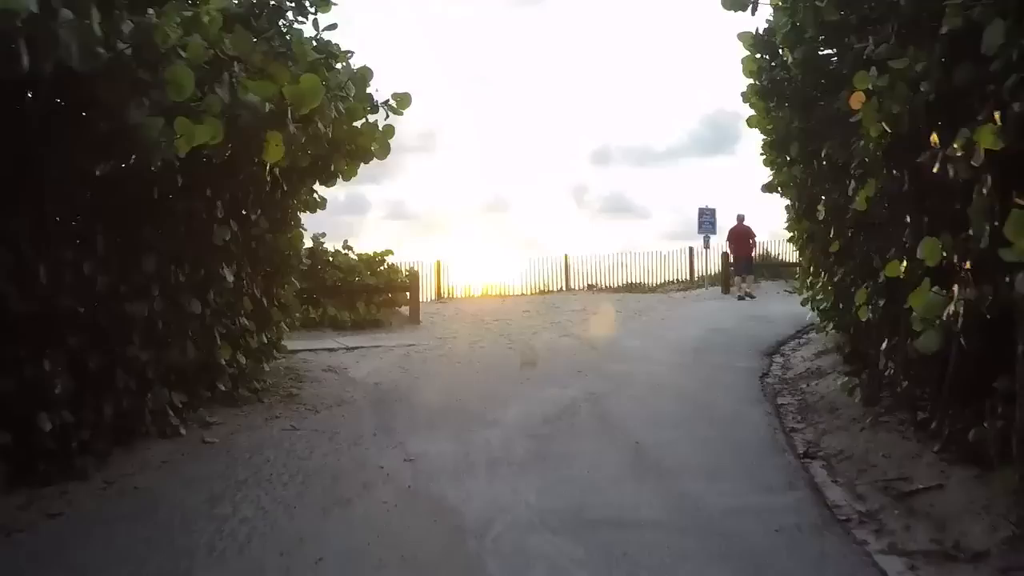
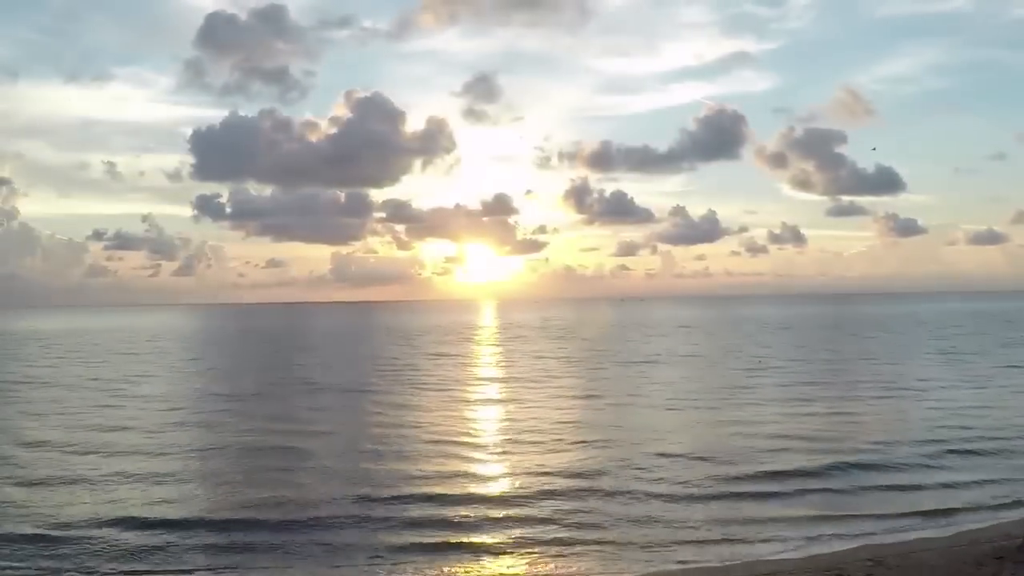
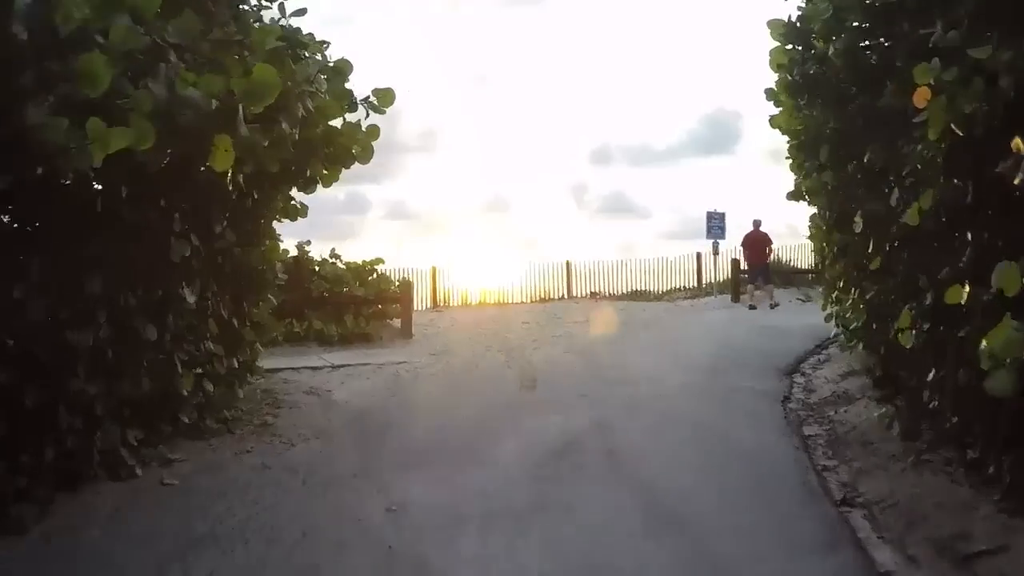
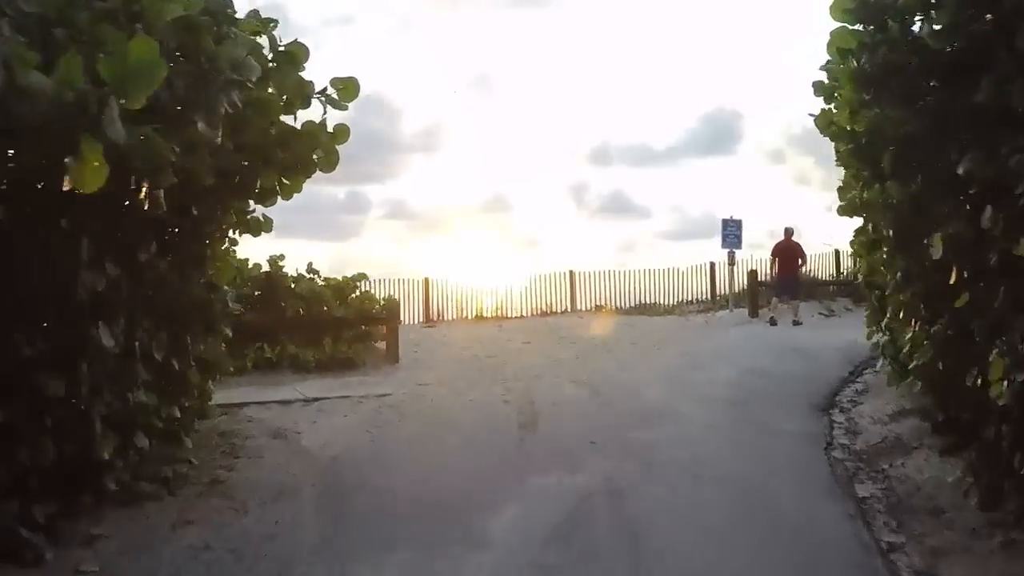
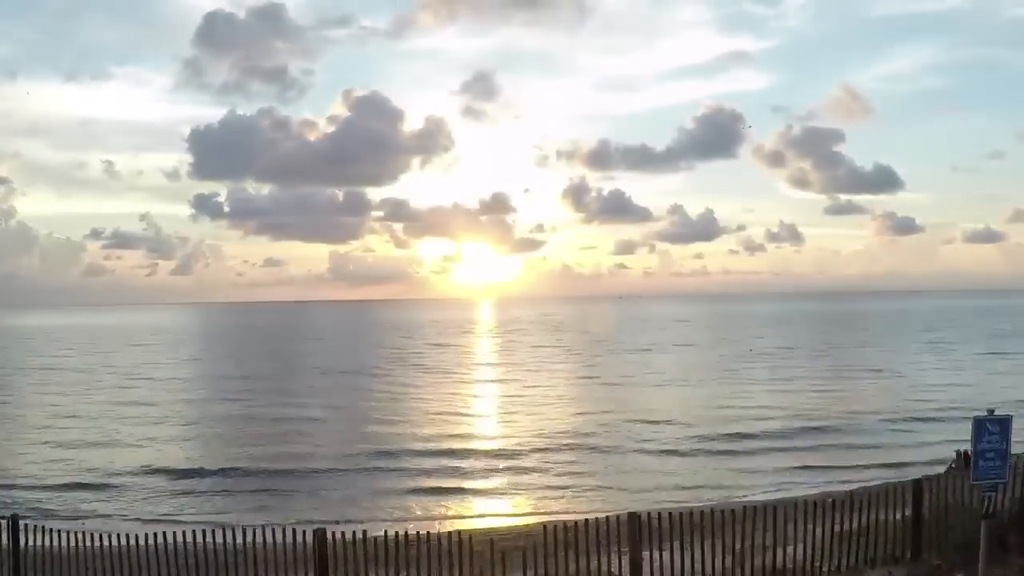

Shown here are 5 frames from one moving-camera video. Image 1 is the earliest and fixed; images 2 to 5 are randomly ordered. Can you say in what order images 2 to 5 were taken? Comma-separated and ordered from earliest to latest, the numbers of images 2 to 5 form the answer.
3, 4, 5, 2
